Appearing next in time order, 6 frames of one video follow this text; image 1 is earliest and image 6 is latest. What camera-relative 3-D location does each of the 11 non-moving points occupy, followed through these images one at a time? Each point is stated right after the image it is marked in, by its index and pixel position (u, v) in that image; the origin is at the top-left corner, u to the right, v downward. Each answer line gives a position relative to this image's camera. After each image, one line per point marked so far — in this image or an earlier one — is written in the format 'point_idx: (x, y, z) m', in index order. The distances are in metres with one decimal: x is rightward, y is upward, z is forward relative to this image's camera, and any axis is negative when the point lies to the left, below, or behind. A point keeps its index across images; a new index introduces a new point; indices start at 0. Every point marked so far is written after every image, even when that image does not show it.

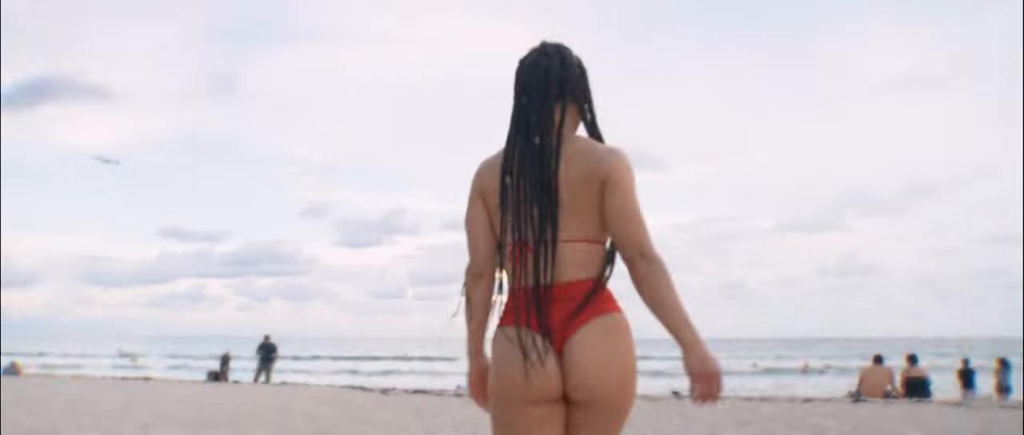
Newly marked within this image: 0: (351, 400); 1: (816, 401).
0: (-2.9, -3.3, +14.1) m
1: (+5.7, -3.5, +14.6) m
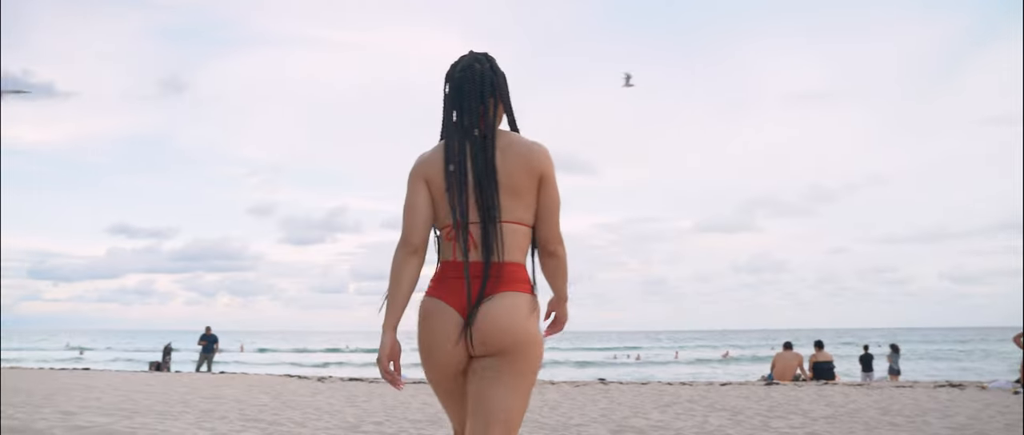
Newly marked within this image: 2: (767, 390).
0: (-4.2, -3.1, +14.0) m
1: (+4.3, -3.3, +15.3) m
2: (+4.4, -3.0, +13.2) m
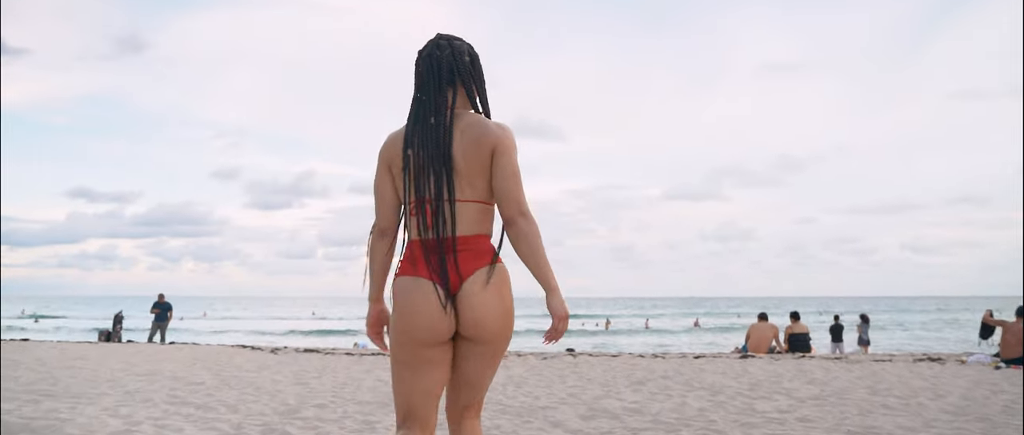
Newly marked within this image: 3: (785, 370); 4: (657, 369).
0: (-4.8, -2.4, +13.0) m
1: (+3.7, -2.7, +14.7) m
2: (+3.8, -2.4, +12.6) m
3: (+4.2, -2.3, +11.8) m
4: (+2.2, -2.3, +11.9) m
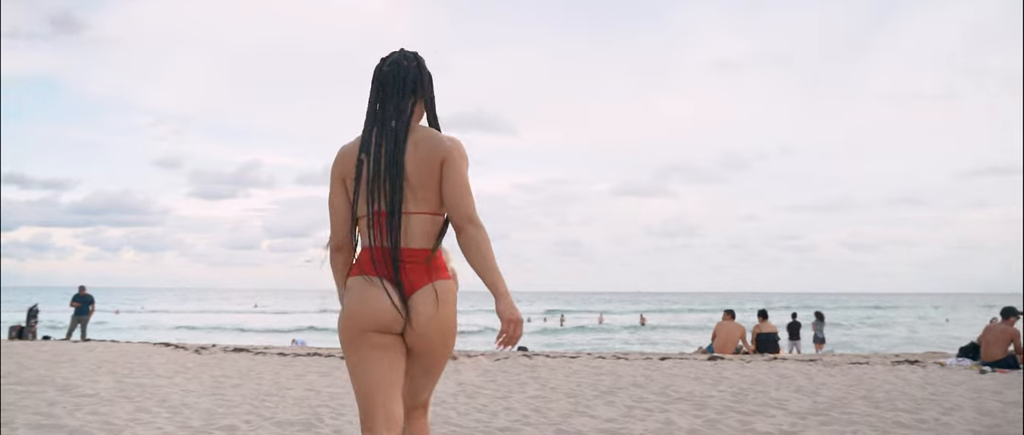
0: (-5.5, -2.1, +11.5) m
1: (+2.8, -2.5, +13.7) m
2: (+3.1, -2.3, +11.6) m
3: (+3.5, -2.2, +10.8) m
4: (+1.6, -2.2, +10.8) m
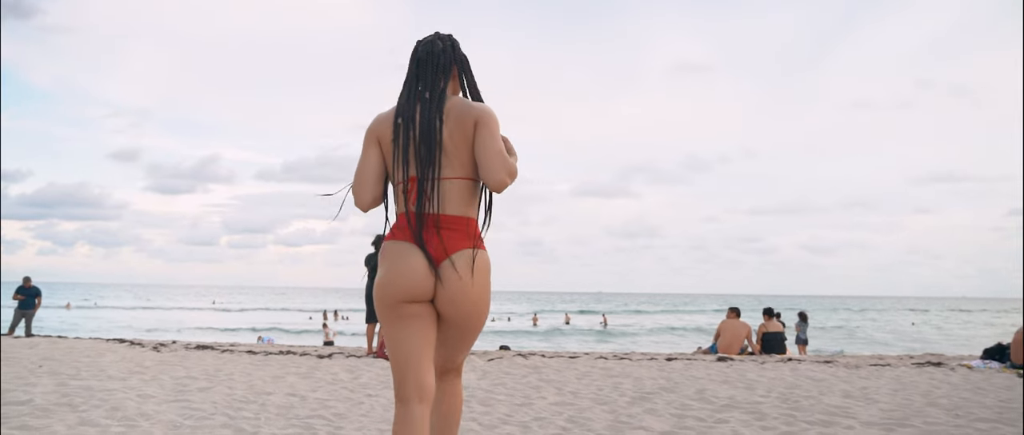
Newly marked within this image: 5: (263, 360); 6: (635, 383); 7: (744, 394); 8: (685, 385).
0: (-5.5, -1.9, +10.0) m
1: (+2.7, -2.3, +12.6) m
2: (+3.1, -2.1, +10.5) m
3: (+3.6, -2.0, +9.8) m
4: (+1.6, -2.0, +9.7) m
5: (-3.5, -2.0, +10.9) m
6: (+1.4, -1.9, +8.8) m
7: (+2.4, -1.8, +8.1) m
8: (+2.0, -1.9, +8.8) m
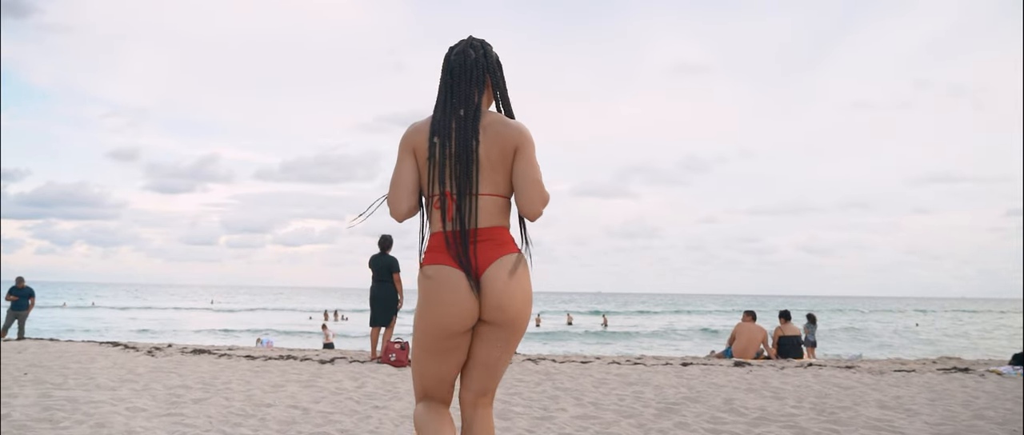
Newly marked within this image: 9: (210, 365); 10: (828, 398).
0: (-5.3, -1.8, +9.5) m
1: (+2.9, -2.3, +12.1) m
2: (+3.3, -2.1, +10.1) m
3: (+3.7, -2.0, +9.3) m
4: (+1.8, -2.0, +9.2) m
5: (-3.4, -2.0, +10.4) m
6: (+1.6, -1.9, +8.3) m
7: (+2.6, -1.8, +7.7) m
8: (+2.1, -1.9, +8.3) m
9: (-4.0, -2.0, +10.4) m
10: (+3.3, -1.9, +8.2) m
